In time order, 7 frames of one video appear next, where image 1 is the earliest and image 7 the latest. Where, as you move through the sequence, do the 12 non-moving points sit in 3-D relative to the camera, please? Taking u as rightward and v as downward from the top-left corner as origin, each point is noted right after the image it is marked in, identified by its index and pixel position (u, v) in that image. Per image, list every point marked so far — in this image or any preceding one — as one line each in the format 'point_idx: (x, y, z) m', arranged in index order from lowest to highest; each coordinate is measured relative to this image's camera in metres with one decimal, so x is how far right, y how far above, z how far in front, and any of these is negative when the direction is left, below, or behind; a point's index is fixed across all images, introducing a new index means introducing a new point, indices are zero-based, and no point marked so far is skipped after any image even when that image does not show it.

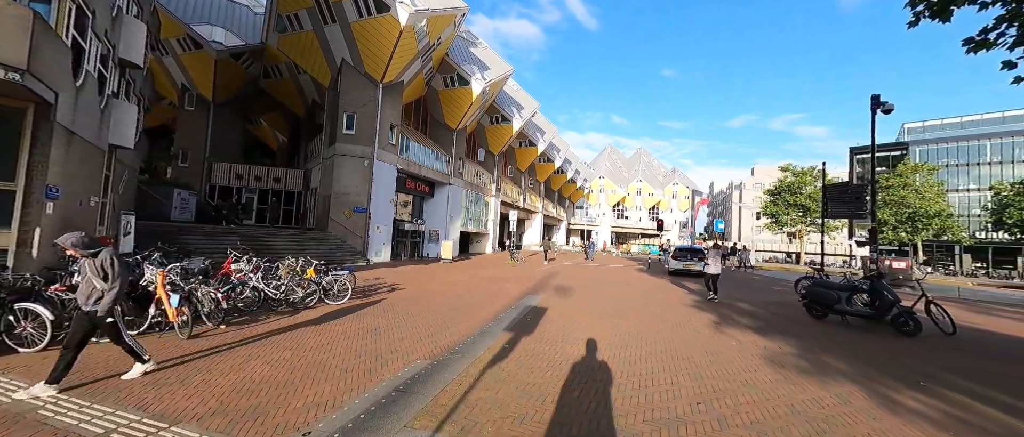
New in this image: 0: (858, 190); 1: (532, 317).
0: (+10.8, +0.9, +10.2) m
1: (+0.4, -2.0, +6.8) m
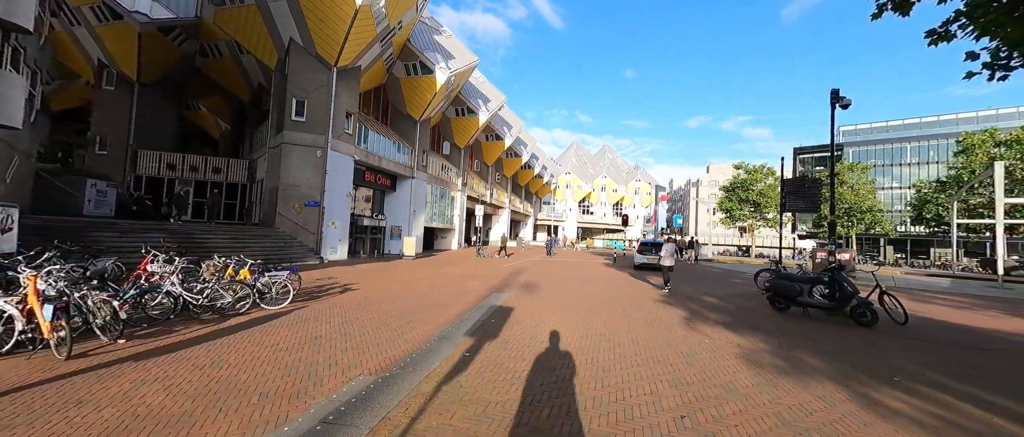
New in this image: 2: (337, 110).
0: (+9.7, +1.1, +10.6) m
1: (-0.3, -1.9, +6.3) m
2: (-9.8, +6.2, +18.7) m
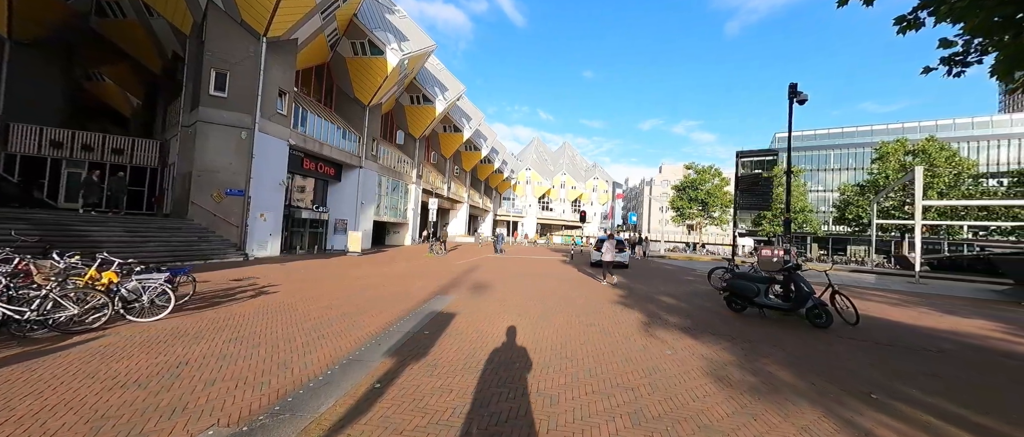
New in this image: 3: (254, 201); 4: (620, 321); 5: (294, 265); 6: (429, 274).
0: (+8.2, +1.2, +10.7) m
1: (-1.2, -1.7, +5.3) m
2: (-12.1, +6.6, +16.5) m
3: (-12.8, +0.9, +16.4) m
4: (+1.9, -1.8, +5.8) m
5: (-10.1, -2.2, +15.3) m
6: (-3.1, -2.1, +12.4) m
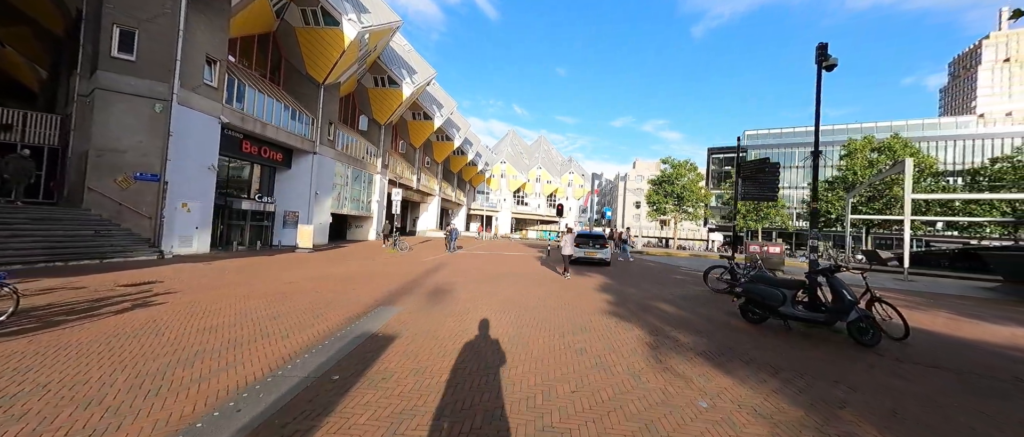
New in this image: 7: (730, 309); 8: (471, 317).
0: (+7.3, +1.4, +9.7) m
1: (-1.7, -1.6, +3.6) m
2: (-13.3, +7.0, +13.8) m
3: (-14.0, +1.3, +13.8) m
4: (+1.4, -1.6, +4.4) m
5: (-11.2, -1.8, +12.9) m
6: (-4.1, -1.8, +10.5) m
7: (+4.3, -1.8, +6.5) m
8: (-0.7, -1.7, +5.7) m
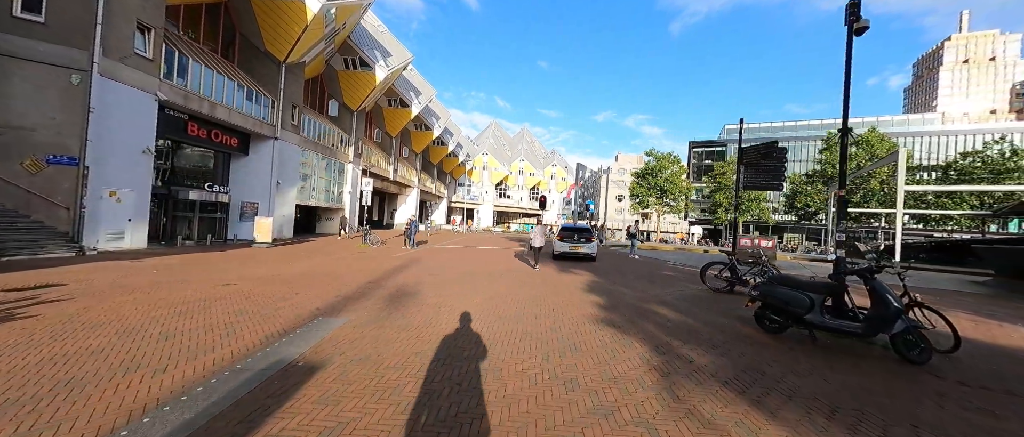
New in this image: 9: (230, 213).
0: (+6.7, +1.6, +8.9) m
1: (-2.0, -1.4, +2.4) m
2: (-14.1, +7.3, +11.8) m
3: (-14.8, +1.6, +11.9) m
4: (+1.1, -1.5, +3.4) m
5: (-12.0, -1.5, +11.3) m
6: (-4.7, -1.5, +9.2) m
7: (+3.9, -1.6, +5.7) m
8: (-1.0, -1.5, +4.6) m
9: (-15.8, +0.3, +18.6) m
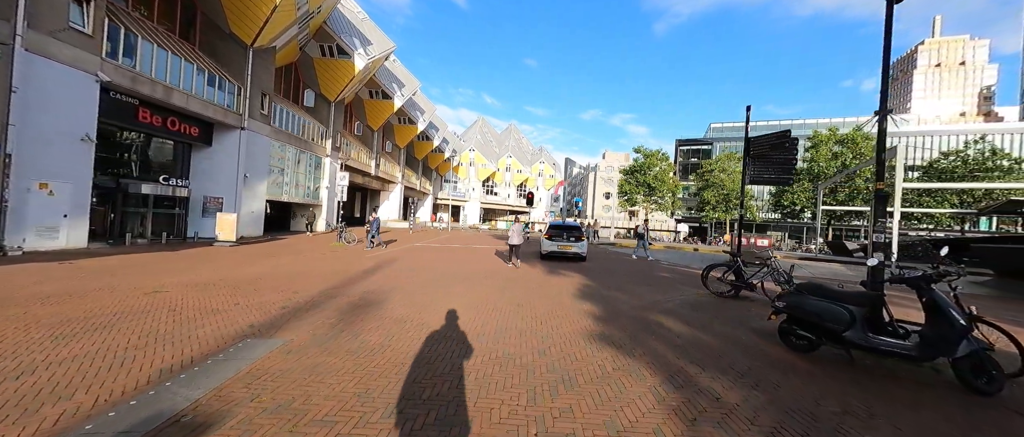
0: (+6.3, +1.7, +8.3) m
1: (-2.1, -1.4, +1.5) m
2: (-14.5, +7.5, +10.3) m
3: (-15.3, +1.7, +10.4) m
4: (+0.9, -1.5, +2.5) m
5: (-12.5, -1.3, +9.9) m
6: (-5.1, -1.4, +8.2) m
7: (+3.6, -1.6, +4.9) m
8: (-1.3, -1.5, +3.7) m
9: (-16.6, +0.5, +17.1) m
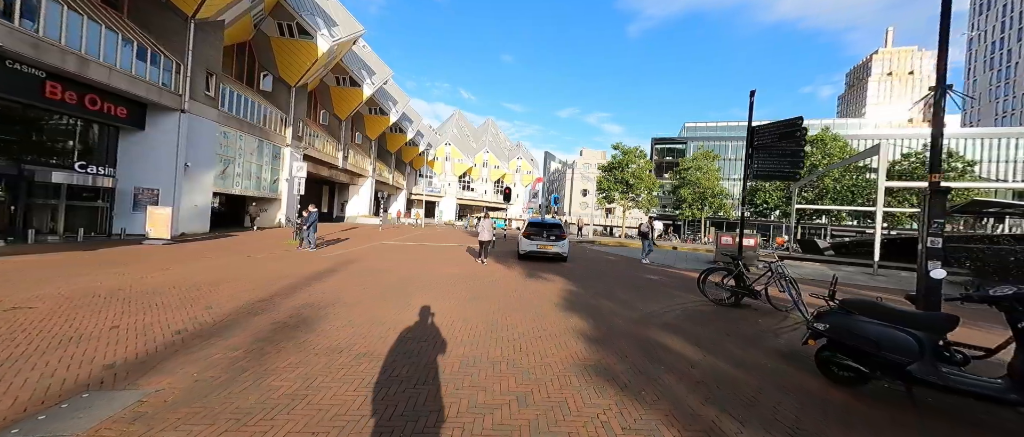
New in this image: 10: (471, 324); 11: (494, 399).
0: (+5.8, +1.7, +7.6) m
1: (-2.2, -1.4, +0.3) m
2: (-15.2, +7.6, +8.2) m
3: (-15.9, +1.9, +8.3) m
4: (+0.7, -1.5, +1.6) m
5: (-13.1, -1.2, +8.0) m
6: (-5.7, -1.3, +6.8) m
7: (+3.2, -1.6, +4.2) m
8: (-1.5, -1.5, +2.5) m
9: (-17.7, +0.7, +14.9) m
10: (-0.6, -1.4, +4.6) m
11: (-0.2, -1.5, +2.7) m
